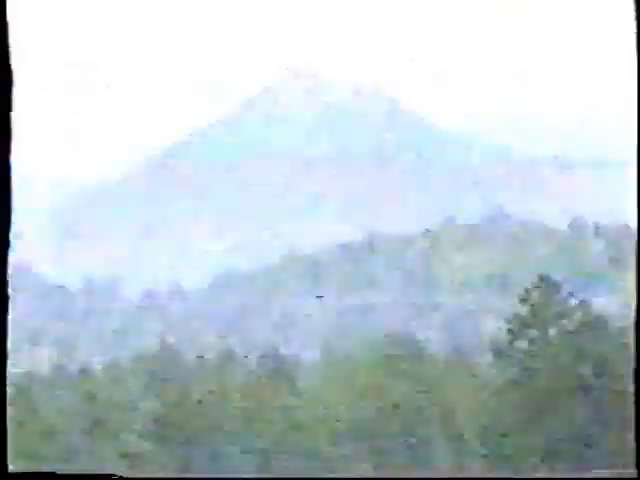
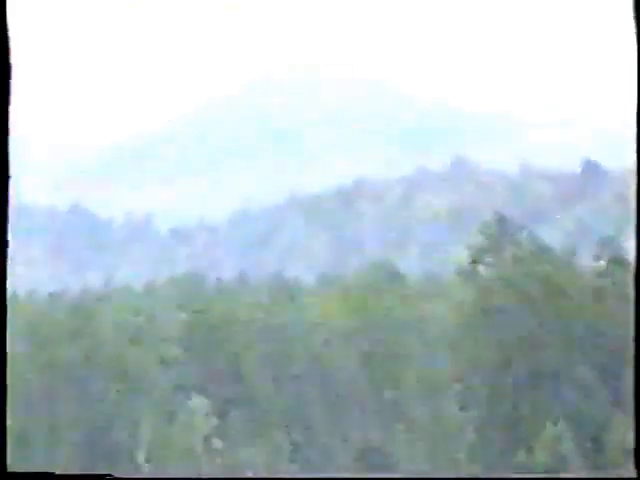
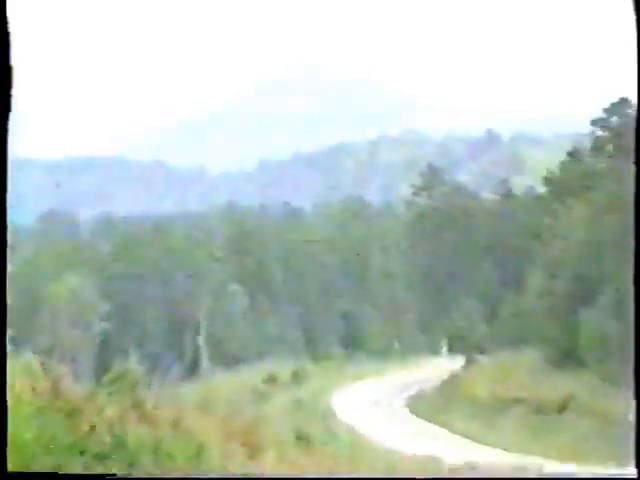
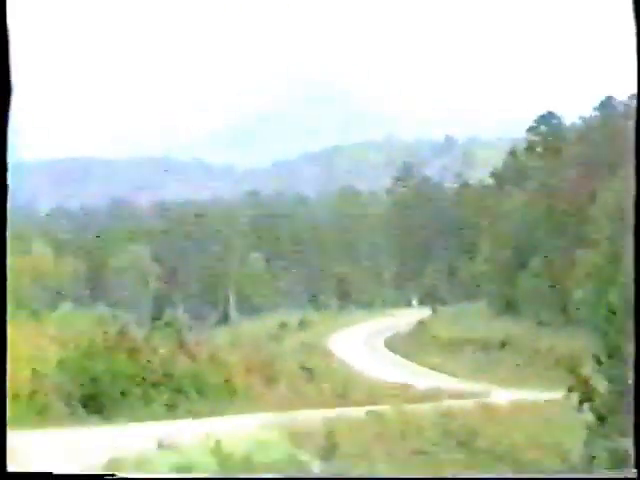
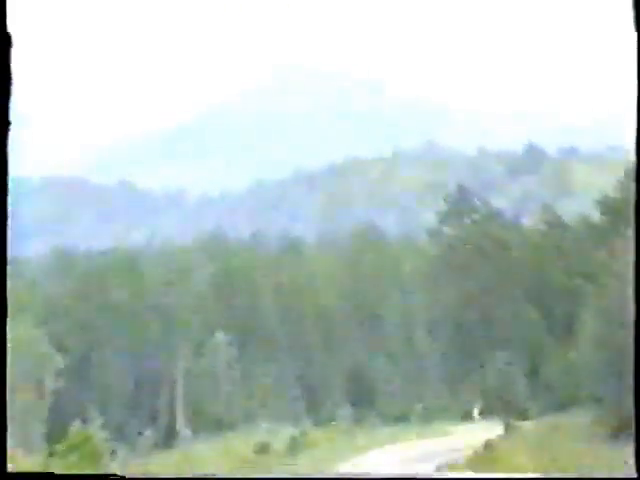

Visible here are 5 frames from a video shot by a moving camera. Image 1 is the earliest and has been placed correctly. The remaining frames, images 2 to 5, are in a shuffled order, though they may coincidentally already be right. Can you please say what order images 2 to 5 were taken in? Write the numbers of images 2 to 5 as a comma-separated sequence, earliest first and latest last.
2, 5, 3, 4
